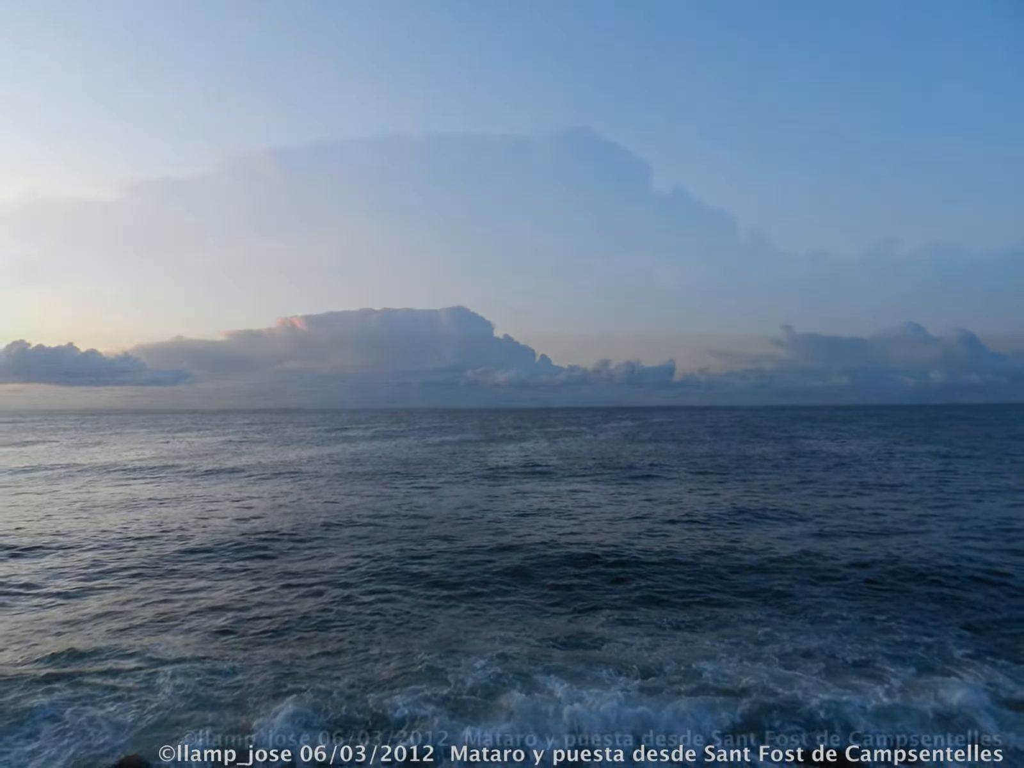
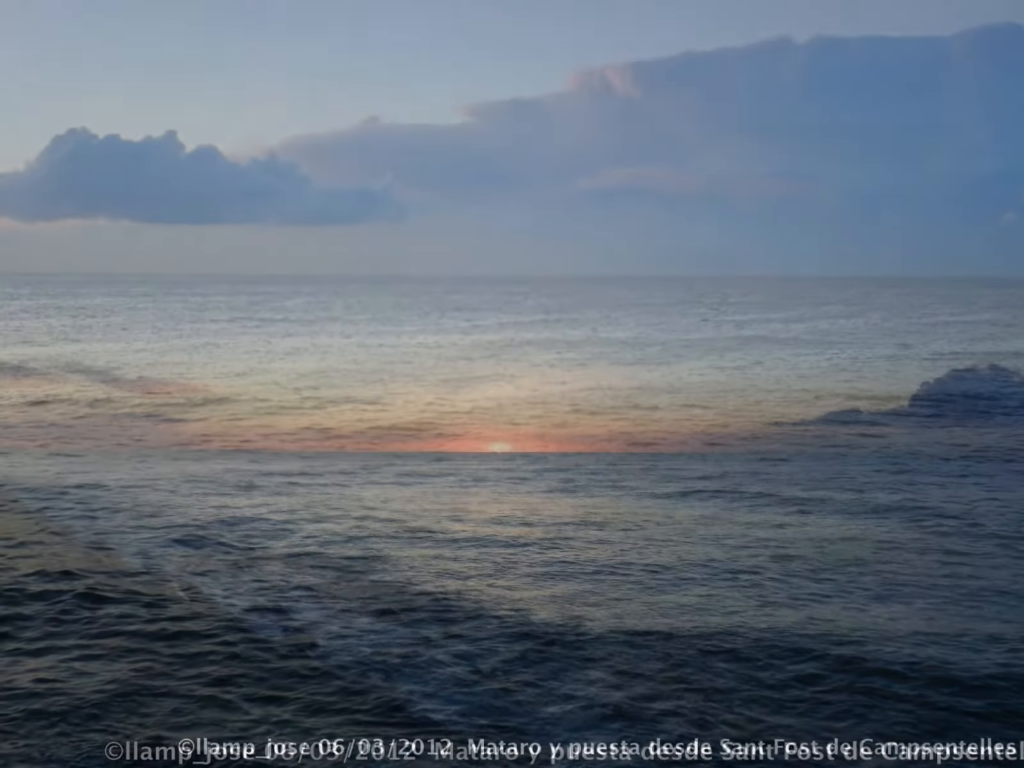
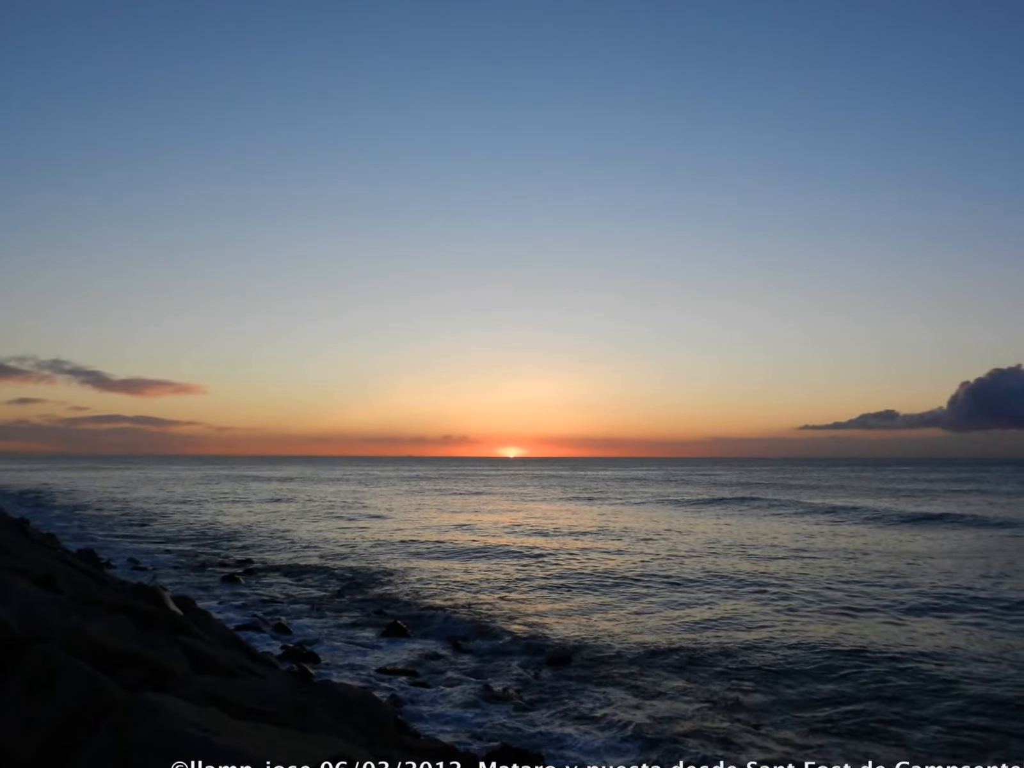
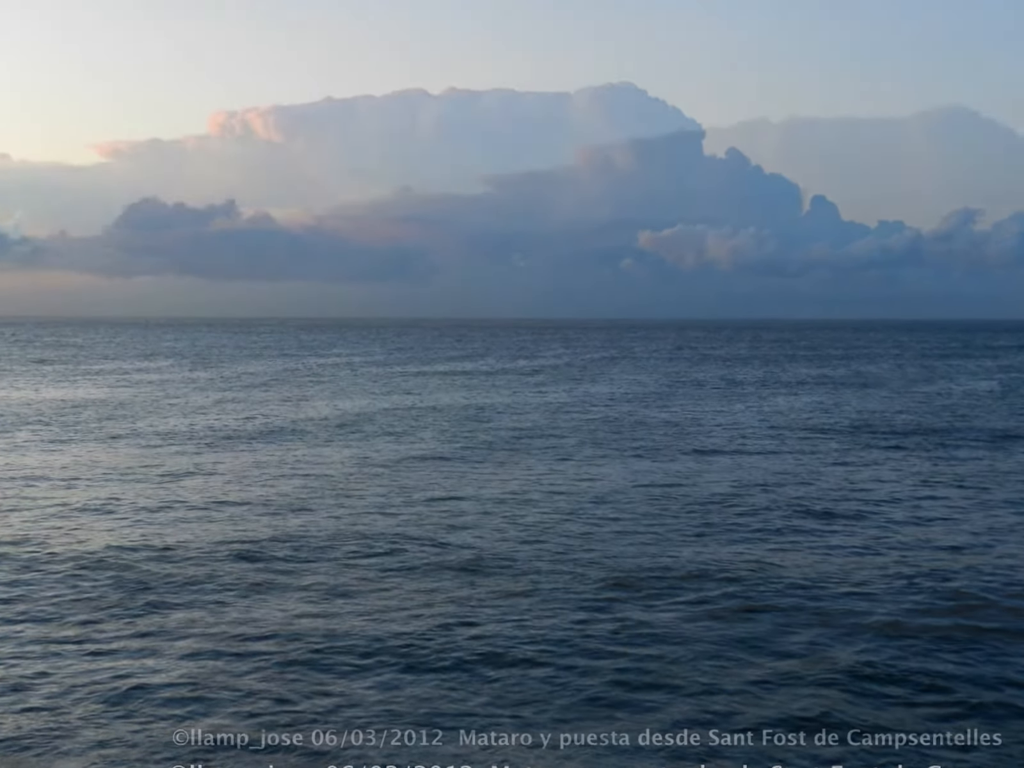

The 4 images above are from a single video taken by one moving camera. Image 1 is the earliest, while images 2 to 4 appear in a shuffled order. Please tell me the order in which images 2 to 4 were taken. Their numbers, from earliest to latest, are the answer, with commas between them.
4, 2, 3
